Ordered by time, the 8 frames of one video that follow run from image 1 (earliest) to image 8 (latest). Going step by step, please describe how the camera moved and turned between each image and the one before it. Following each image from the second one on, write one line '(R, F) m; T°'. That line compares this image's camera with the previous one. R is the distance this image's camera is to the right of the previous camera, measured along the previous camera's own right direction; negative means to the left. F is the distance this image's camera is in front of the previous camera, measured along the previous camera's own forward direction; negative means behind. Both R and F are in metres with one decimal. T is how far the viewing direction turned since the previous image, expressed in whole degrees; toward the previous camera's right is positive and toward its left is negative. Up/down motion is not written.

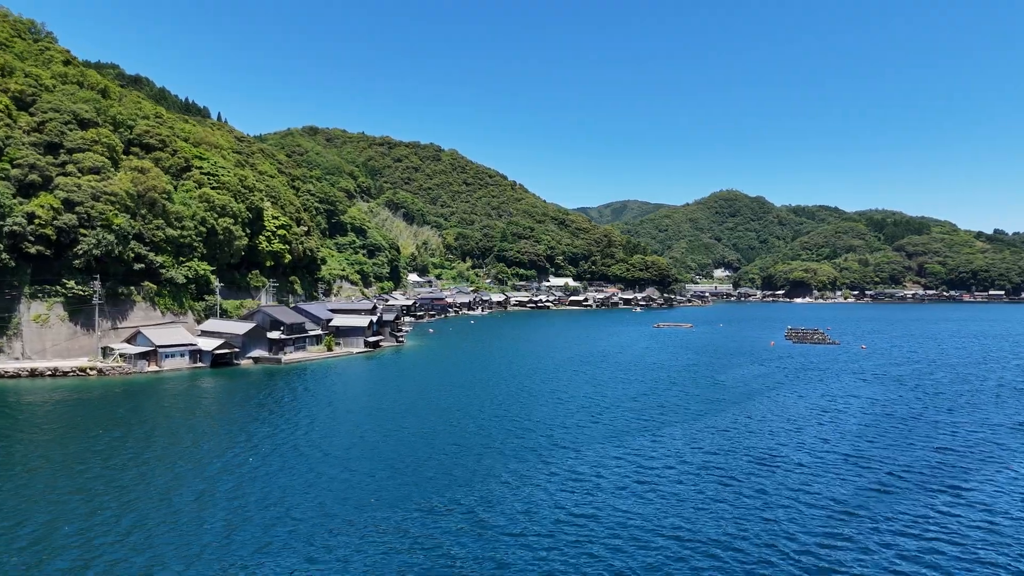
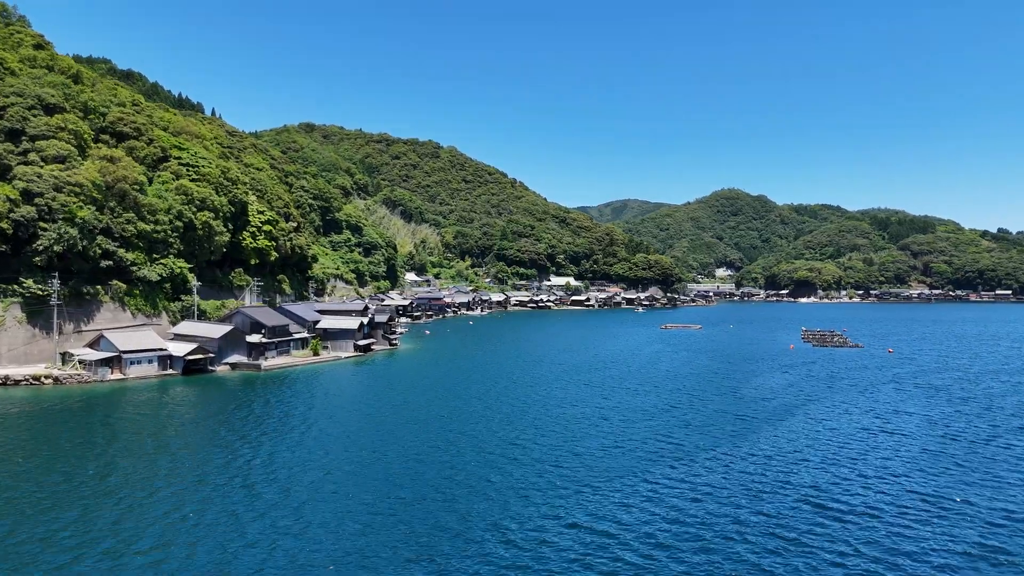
(-0.1, +3.0) m; 0°
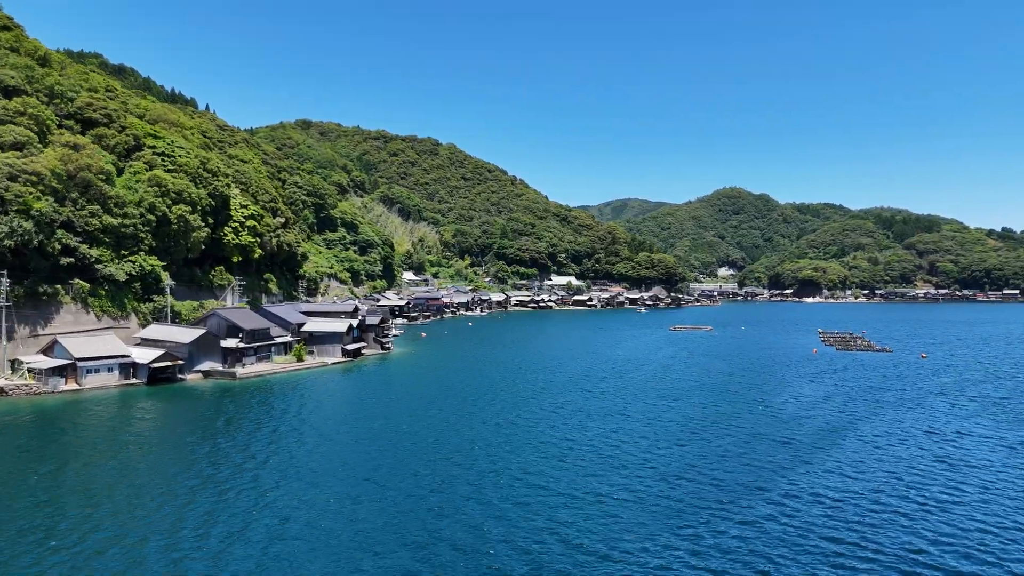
(-0.1, +3.1) m; 0°
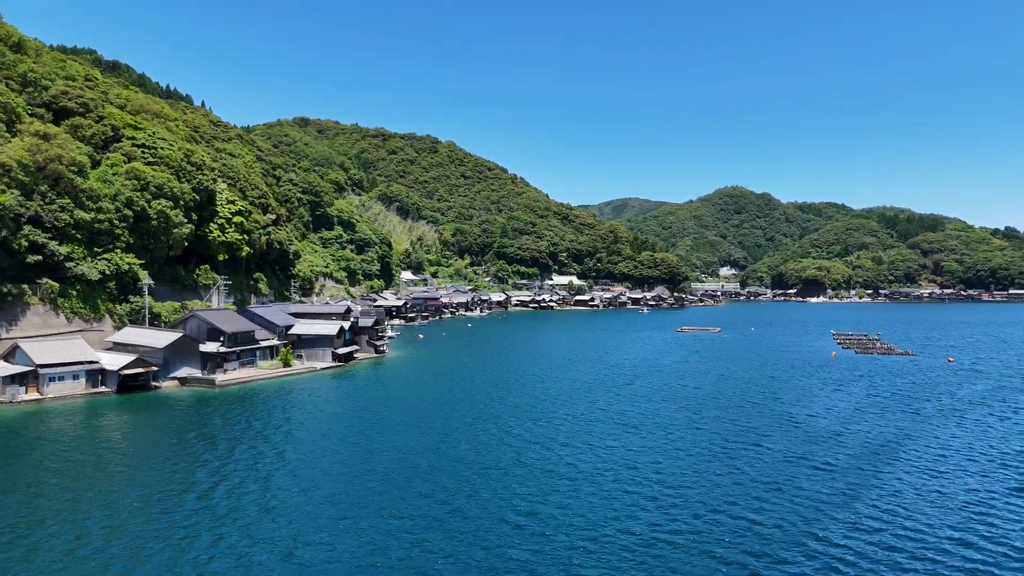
(-0.1, +2.2) m; 0°
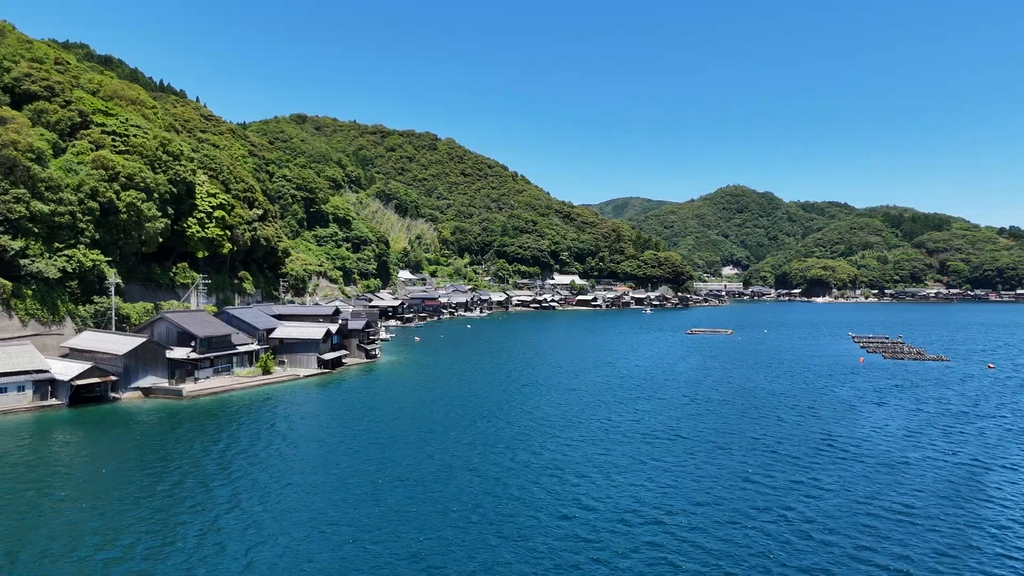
(-0.1, +2.8) m; 0°
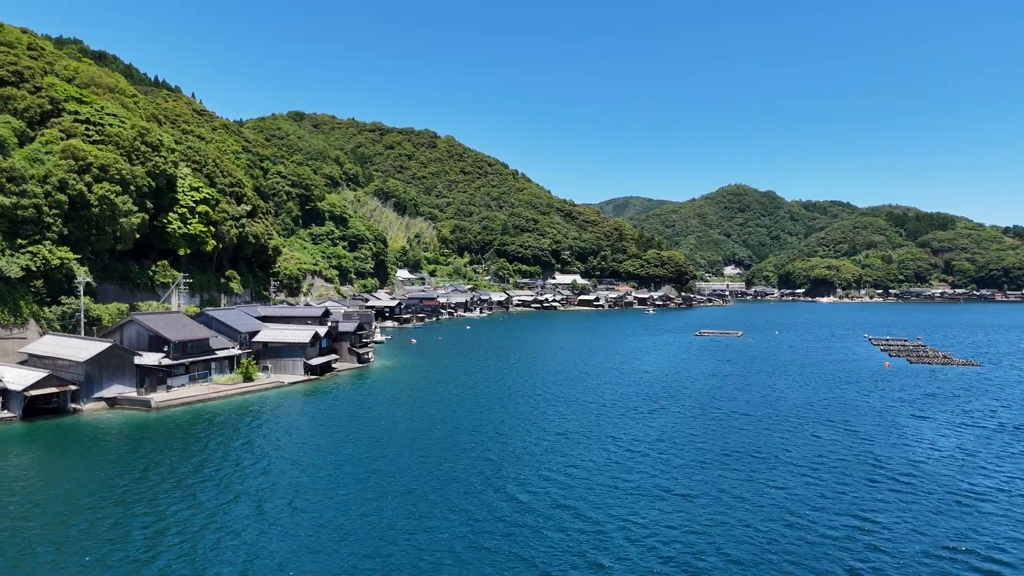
(-0.1, +2.2) m; 0°
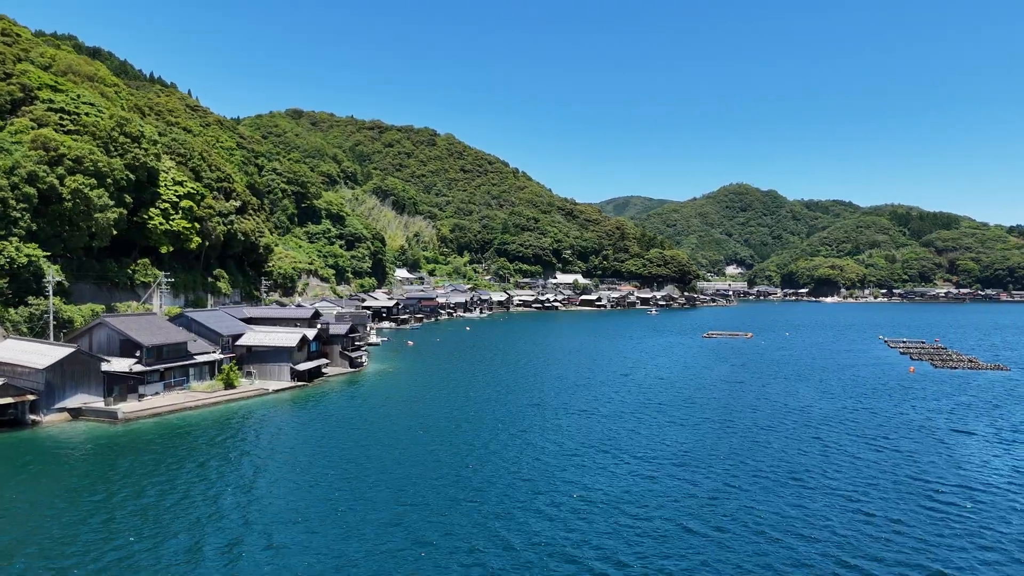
(-0.1, +1.9) m; 0°
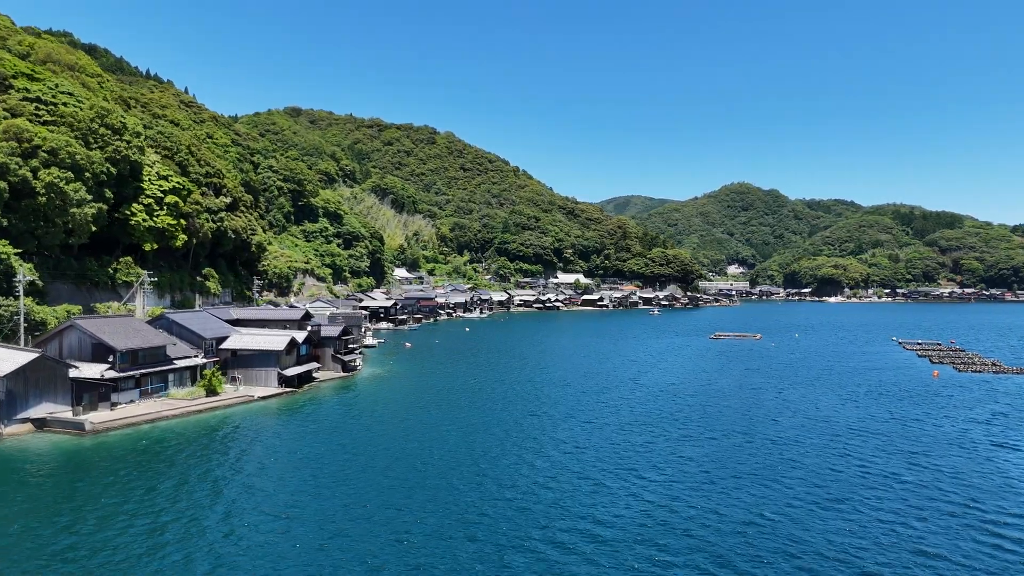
(-0.1, +1.6) m; 0°
